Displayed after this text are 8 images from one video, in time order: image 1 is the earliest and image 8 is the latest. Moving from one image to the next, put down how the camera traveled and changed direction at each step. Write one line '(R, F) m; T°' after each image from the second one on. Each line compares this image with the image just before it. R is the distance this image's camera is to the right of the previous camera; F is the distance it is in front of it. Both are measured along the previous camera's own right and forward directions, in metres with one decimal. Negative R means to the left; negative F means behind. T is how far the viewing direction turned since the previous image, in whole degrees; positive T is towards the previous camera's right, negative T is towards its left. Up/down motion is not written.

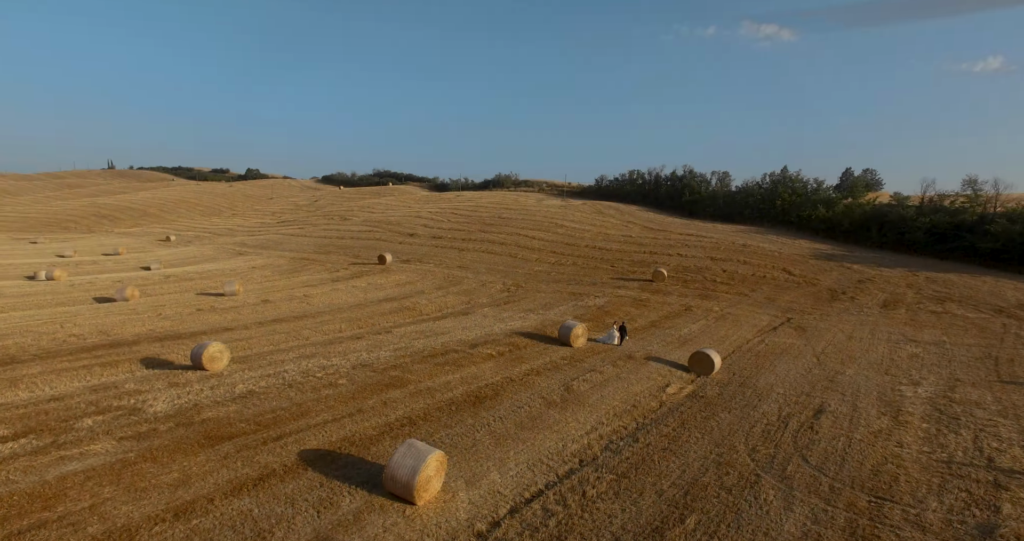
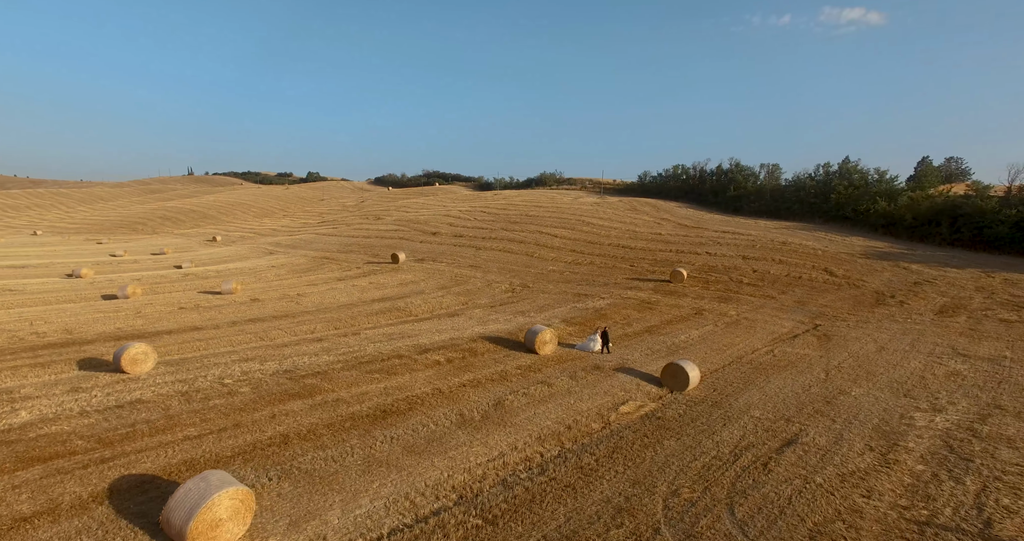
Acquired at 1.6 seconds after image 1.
(+1.8, +1.1) m; -6°
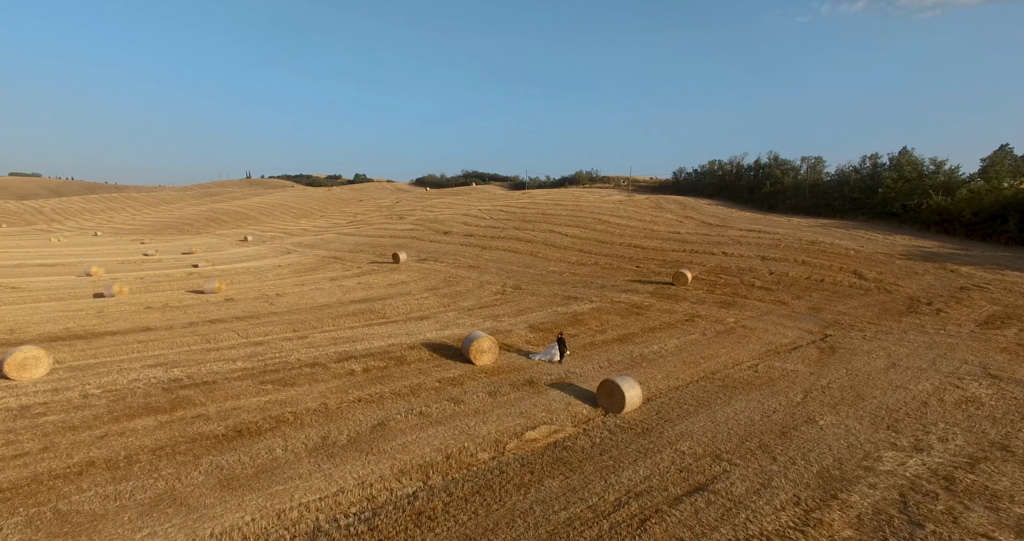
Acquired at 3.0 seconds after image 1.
(+2.0, +1.1) m; -5°
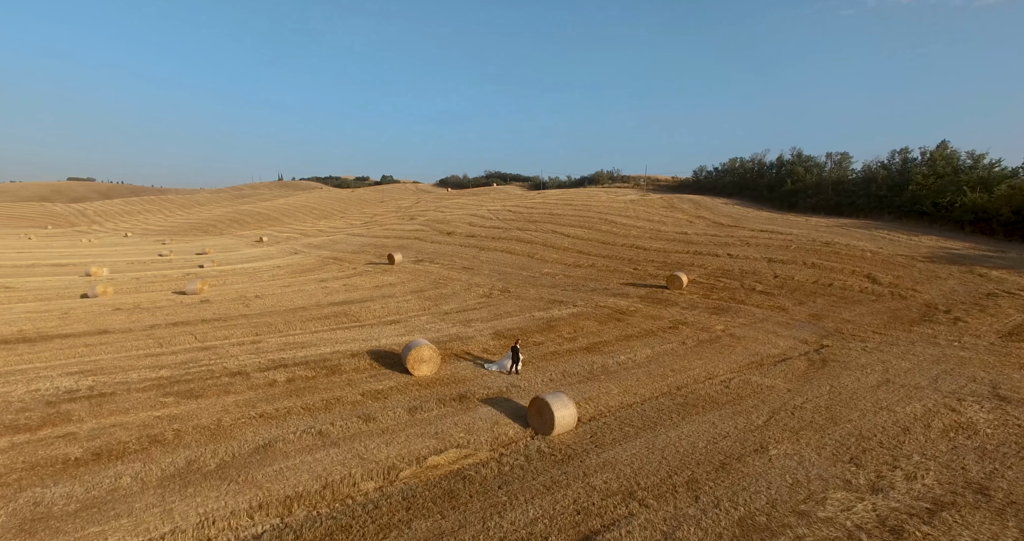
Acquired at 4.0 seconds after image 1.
(+1.4, +0.8) m; -3°
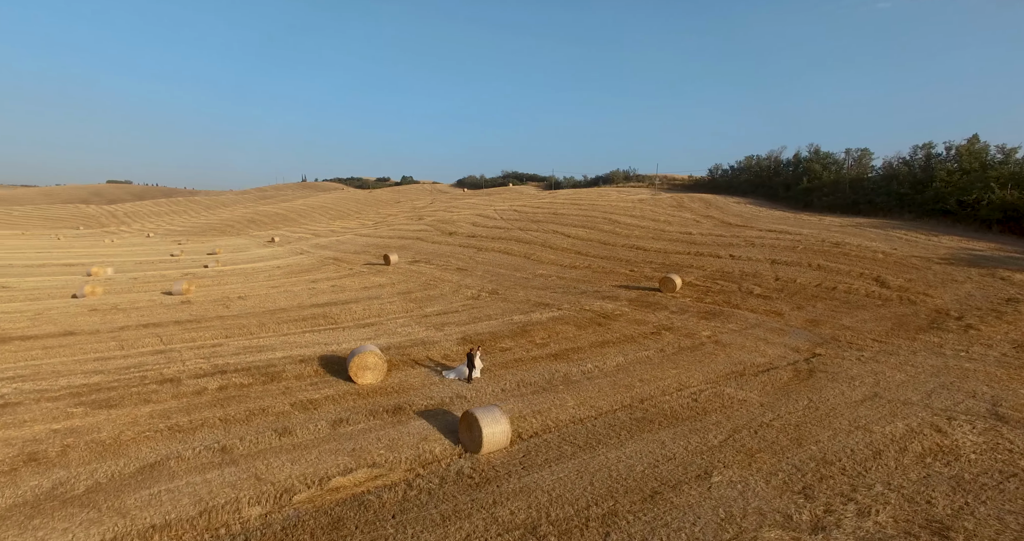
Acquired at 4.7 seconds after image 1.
(+1.1, +0.6) m; -2°
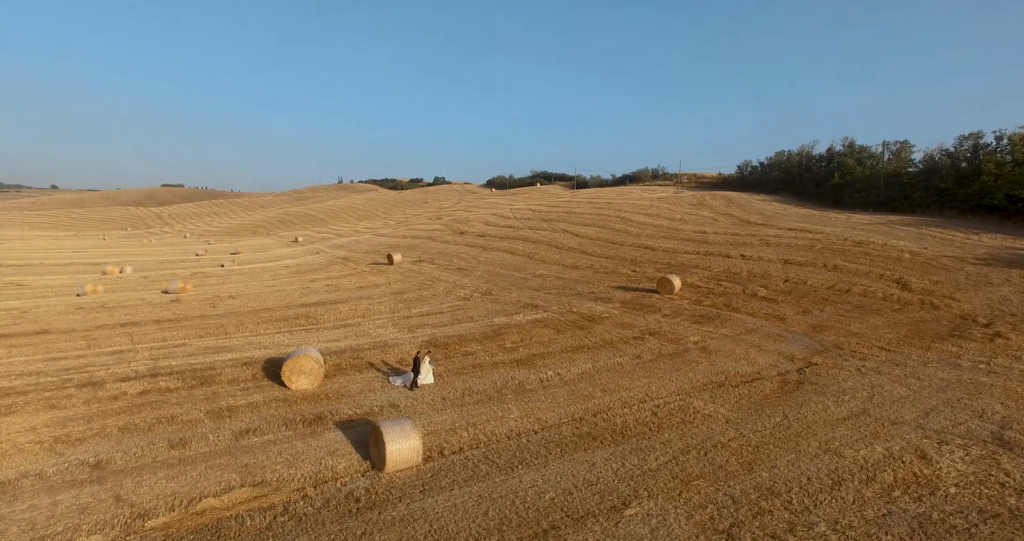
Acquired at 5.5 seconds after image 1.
(+1.3, +0.7) m; -4°
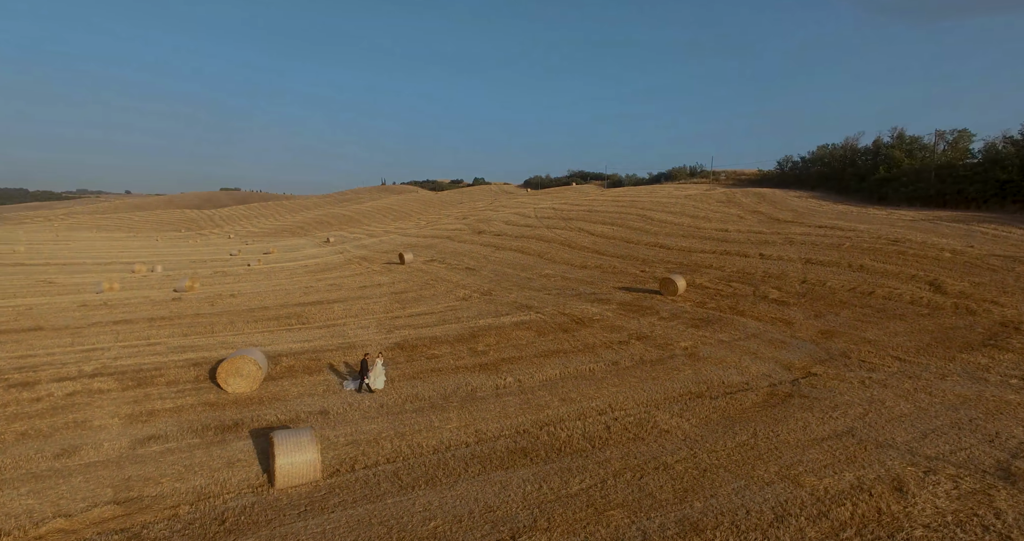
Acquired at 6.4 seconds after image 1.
(+1.3, +0.6) m; -5°
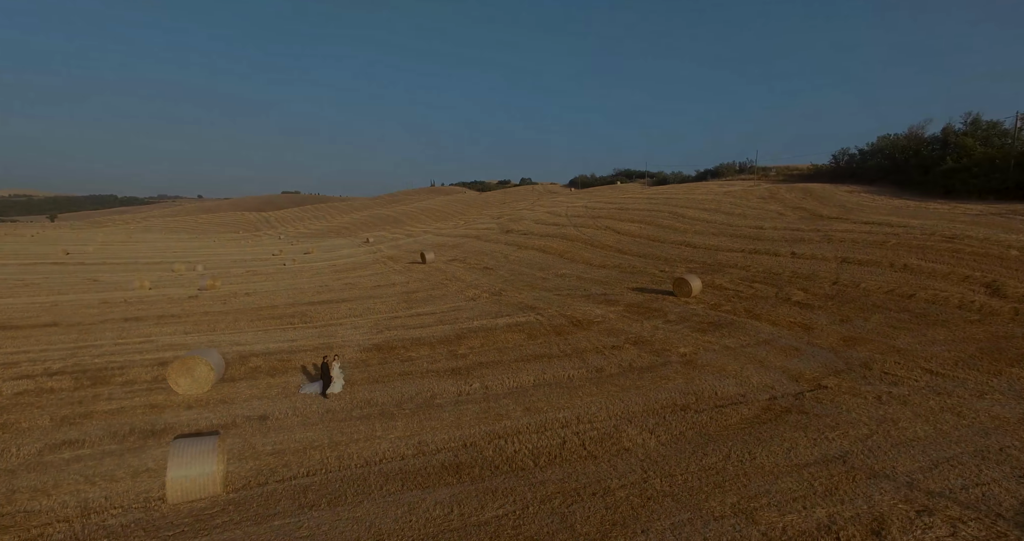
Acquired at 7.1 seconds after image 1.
(+1.2, +0.6) m; -5°
